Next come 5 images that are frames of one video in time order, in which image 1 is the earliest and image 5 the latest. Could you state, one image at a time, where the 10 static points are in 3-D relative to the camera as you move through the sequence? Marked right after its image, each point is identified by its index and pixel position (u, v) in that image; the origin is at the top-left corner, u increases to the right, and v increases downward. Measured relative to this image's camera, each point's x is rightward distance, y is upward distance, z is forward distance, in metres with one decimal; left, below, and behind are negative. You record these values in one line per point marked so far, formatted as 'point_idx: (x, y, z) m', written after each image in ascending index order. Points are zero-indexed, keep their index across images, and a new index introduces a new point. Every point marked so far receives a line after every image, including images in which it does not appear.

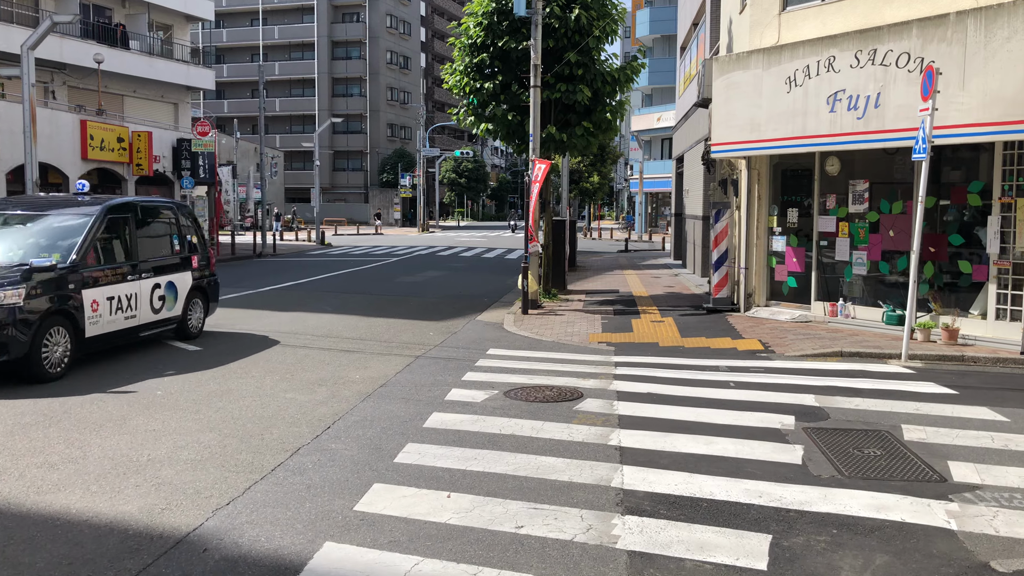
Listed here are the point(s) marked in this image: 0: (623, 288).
0: (+2.6, 0.0, +19.3) m
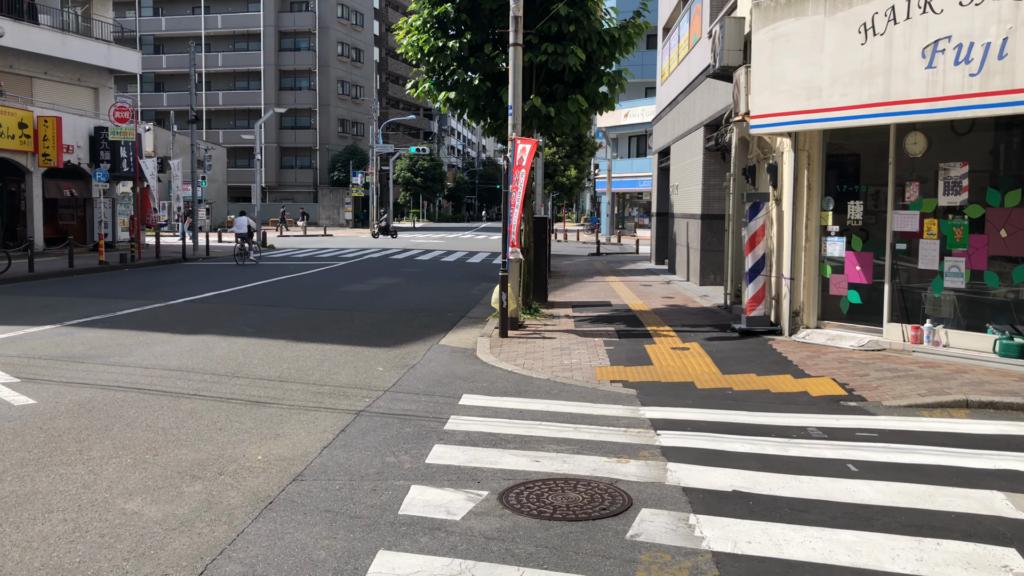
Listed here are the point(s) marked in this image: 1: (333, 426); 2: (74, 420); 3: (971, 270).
0: (+2.0, -0.2, +16.2) m
1: (-1.4, -1.1, +6.7) m
2: (-3.5, -1.1, +6.6) m
3: (+4.9, +0.2, +9.0) m
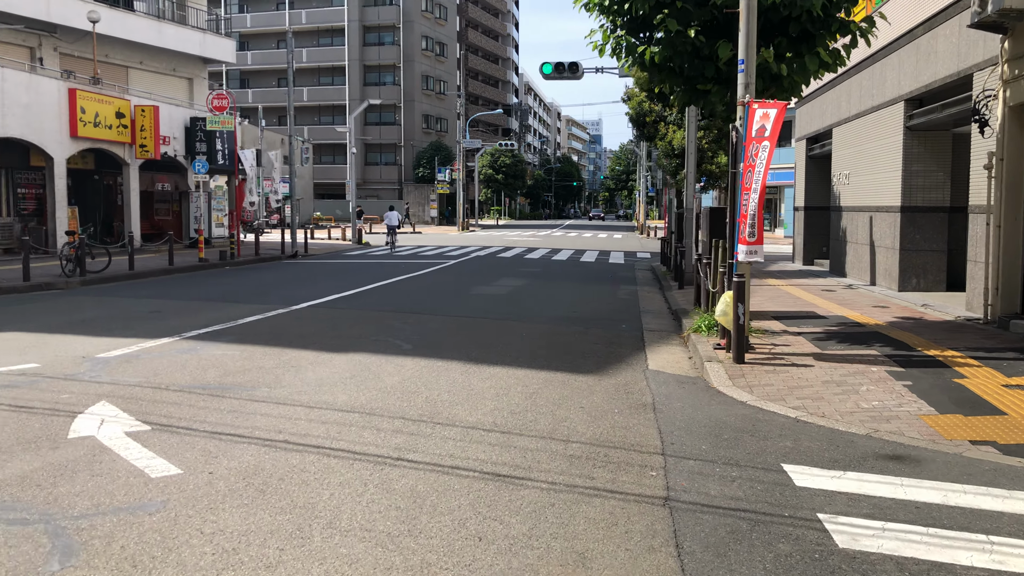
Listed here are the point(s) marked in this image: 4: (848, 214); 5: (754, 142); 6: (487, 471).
0: (+4.9, -0.3, +13.3) m
1: (+0.7, -1.2, +4.1) m
2: (-1.3, -1.1, +4.2) m
3: (+7.2, 0.0, +5.9) m
4: (+7.8, +1.7, +19.4) m
5: (+2.6, +1.5, +9.0) m
6: (-0.2, -1.1, +5.0) m
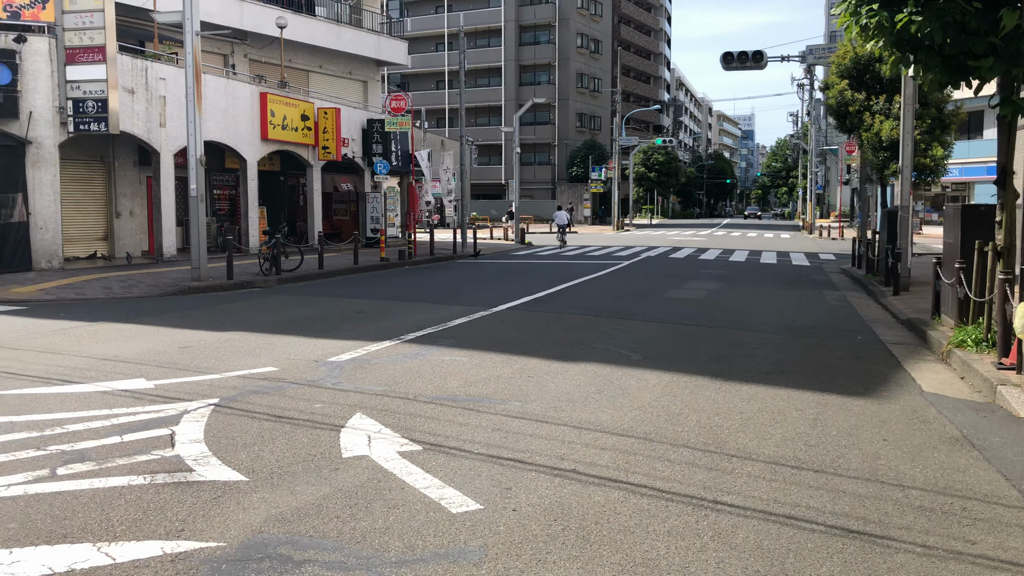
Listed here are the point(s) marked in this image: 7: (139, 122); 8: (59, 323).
0: (+7.9, -0.5, +11.5) m
1: (+2.3, -1.3, +3.1) m
2: (+0.3, -1.2, +3.6) m
3: (+9.0, -0.1, +3.8) m
4: (+11.9, +1.5, +17.0) m
5: (+5.0, +1.4, +7.6) m
6: (+1.6, -1.2, +4.2) m
7: (-8.6, +3.9, +19.4) m
8: (-5.9, -0.5, +10.9) m
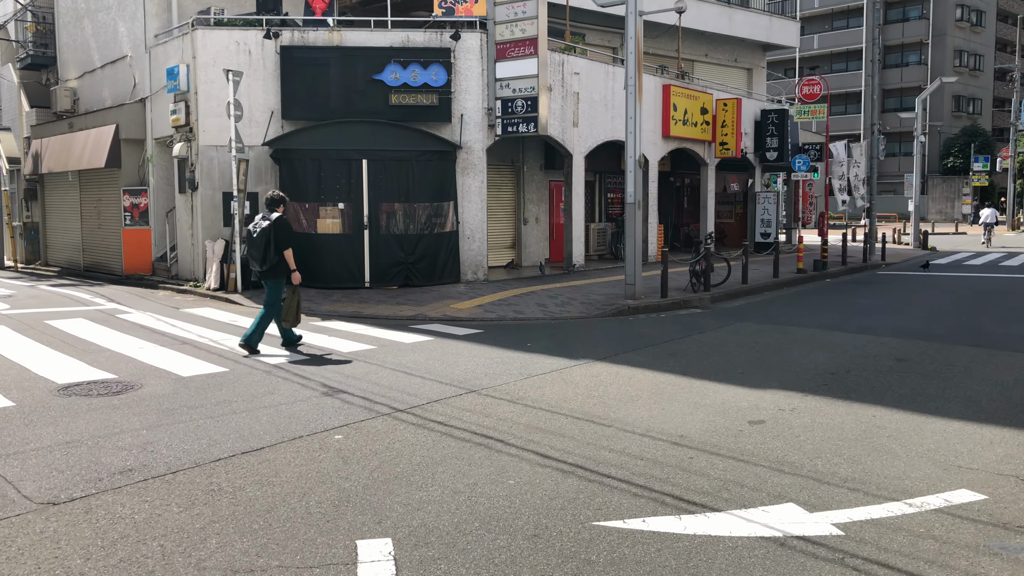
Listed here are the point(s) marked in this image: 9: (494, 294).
0: (+13.4, -1.2, +4.7) m
1: (+5.2, -1.9, -1.1) m
2: (+3.5, -1.7, 0.0) m
3: (+11.7, -0.9, -2.9) m
4: (+19.2, +0.7, +8.4) m
5: (+9.4, +0.8, +2.0) m
6: (+4.9, -1.7, +0.1) m
7: (+0.9, +3.6, +17.9) m
8: (+0.3, -0.8, +9.1) m
9: (-0.3, -0.1, +14.8) m
